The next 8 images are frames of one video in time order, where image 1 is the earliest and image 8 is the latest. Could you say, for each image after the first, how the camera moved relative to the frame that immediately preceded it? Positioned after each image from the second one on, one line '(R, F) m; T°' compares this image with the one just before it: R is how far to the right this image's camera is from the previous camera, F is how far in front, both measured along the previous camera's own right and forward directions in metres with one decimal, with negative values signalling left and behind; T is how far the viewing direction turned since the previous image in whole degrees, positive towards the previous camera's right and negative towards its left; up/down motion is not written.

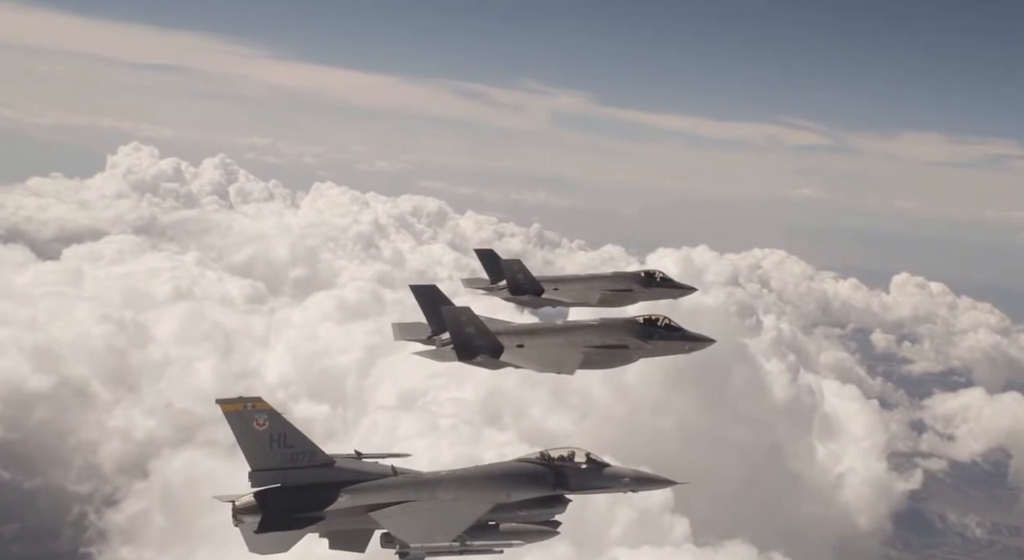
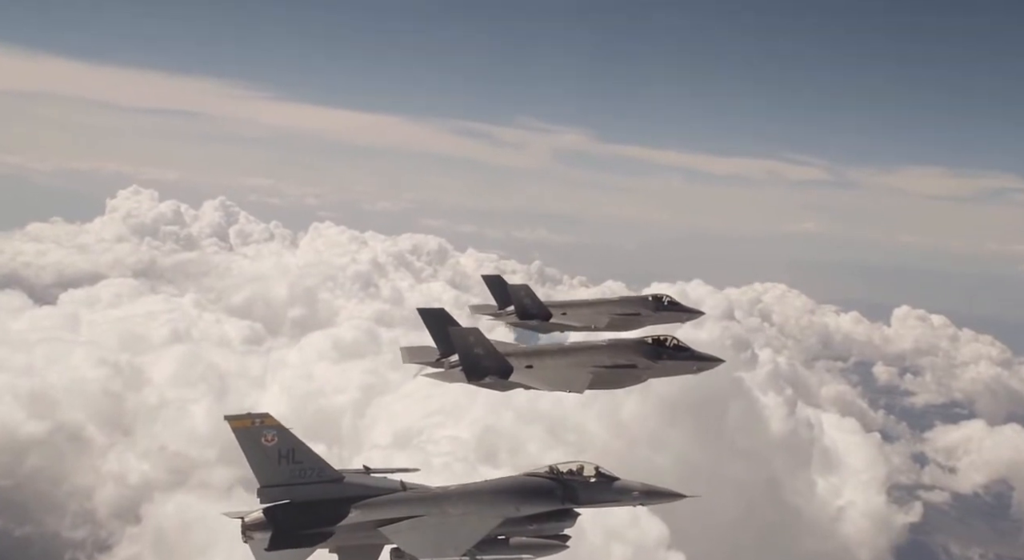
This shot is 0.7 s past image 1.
(+3.3, -1.2) m; 0°
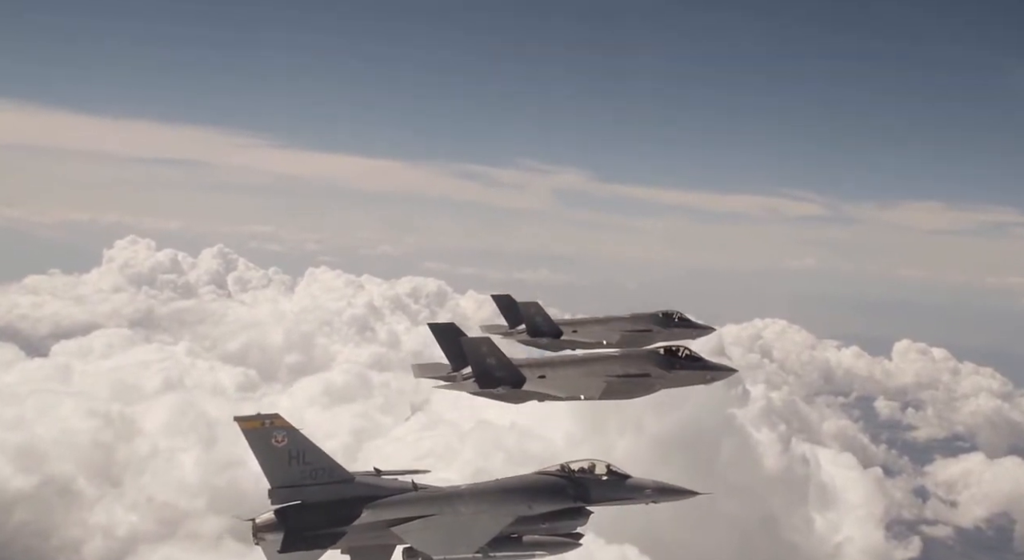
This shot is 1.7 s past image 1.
(+5.4, -0.7) m; 0°
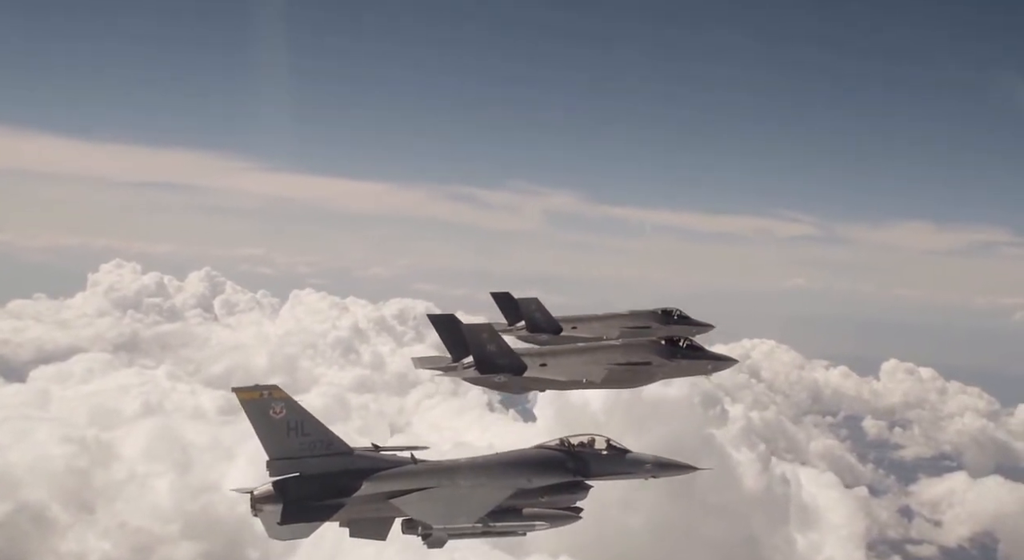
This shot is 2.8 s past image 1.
(+5.8, -0.5) m; 0°
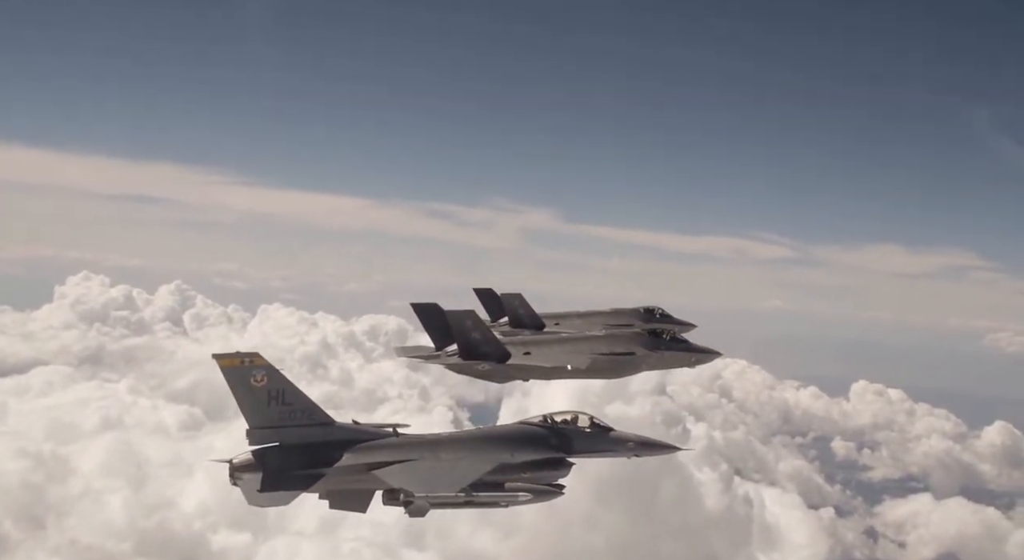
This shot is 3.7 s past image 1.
(+5.0, +1.1) m; +1°
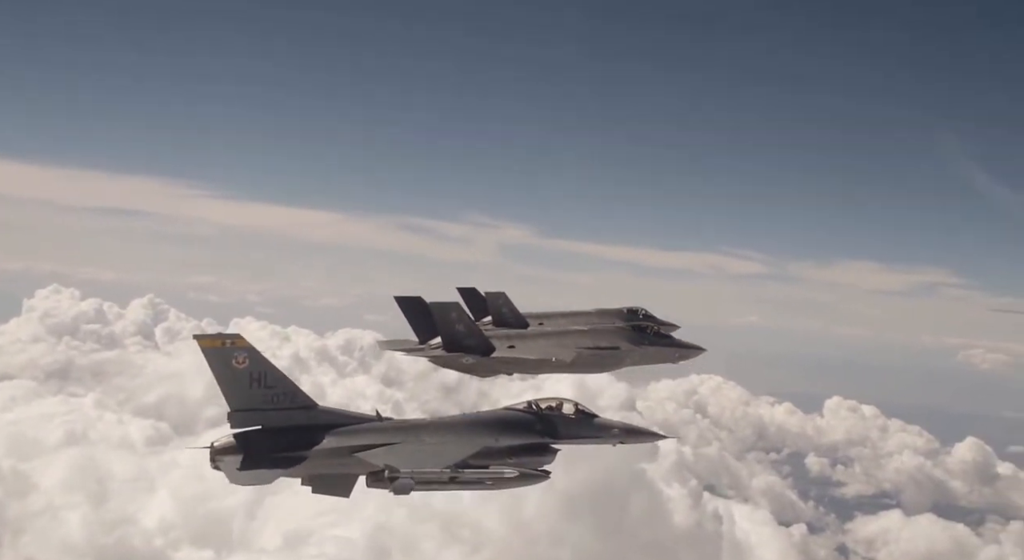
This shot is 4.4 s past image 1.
(+3.7, +2.3) m; +1°
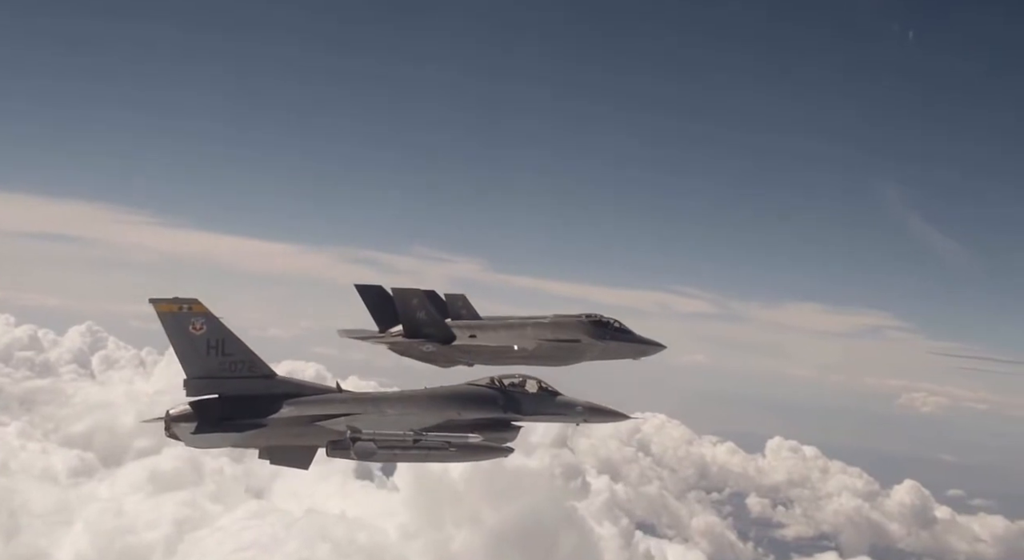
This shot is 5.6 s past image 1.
(+6.4, +4.1) m; +2°
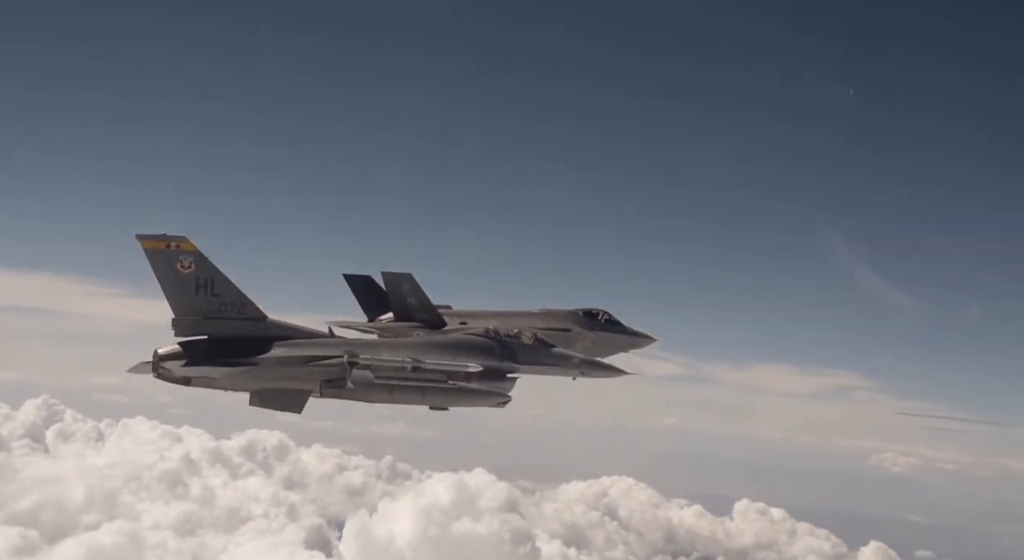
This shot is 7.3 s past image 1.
(+9.3, +3.8) m; +1°
